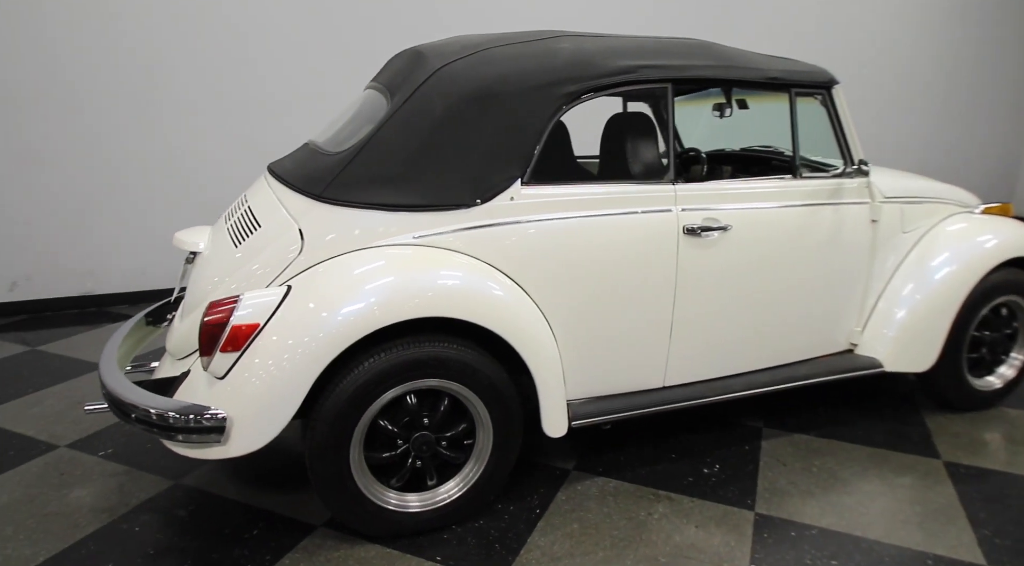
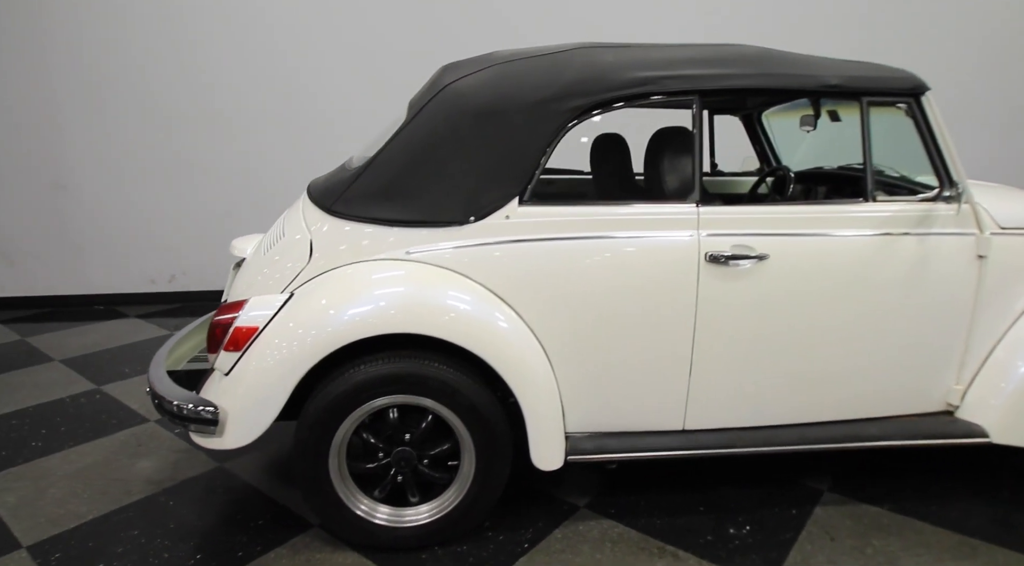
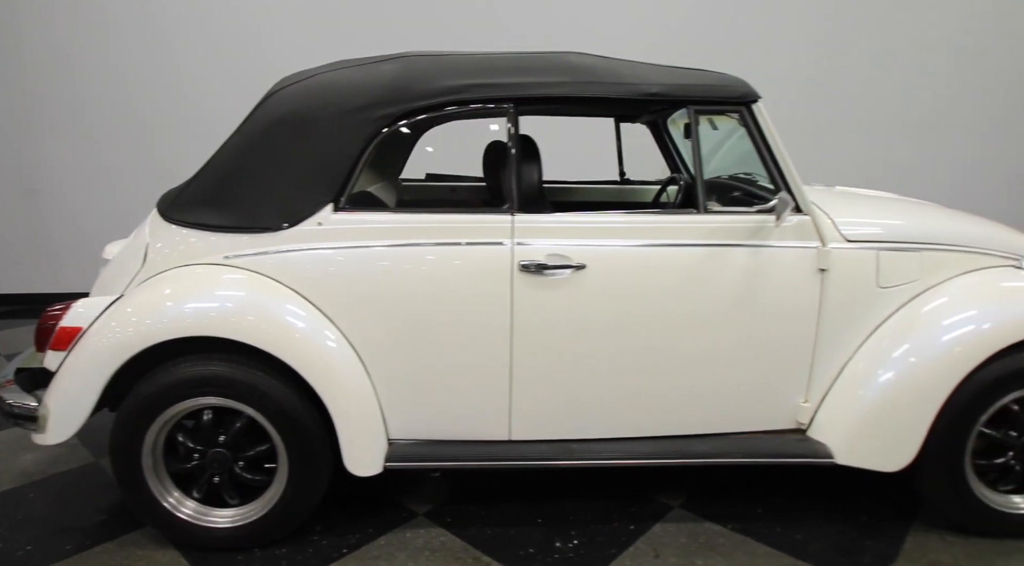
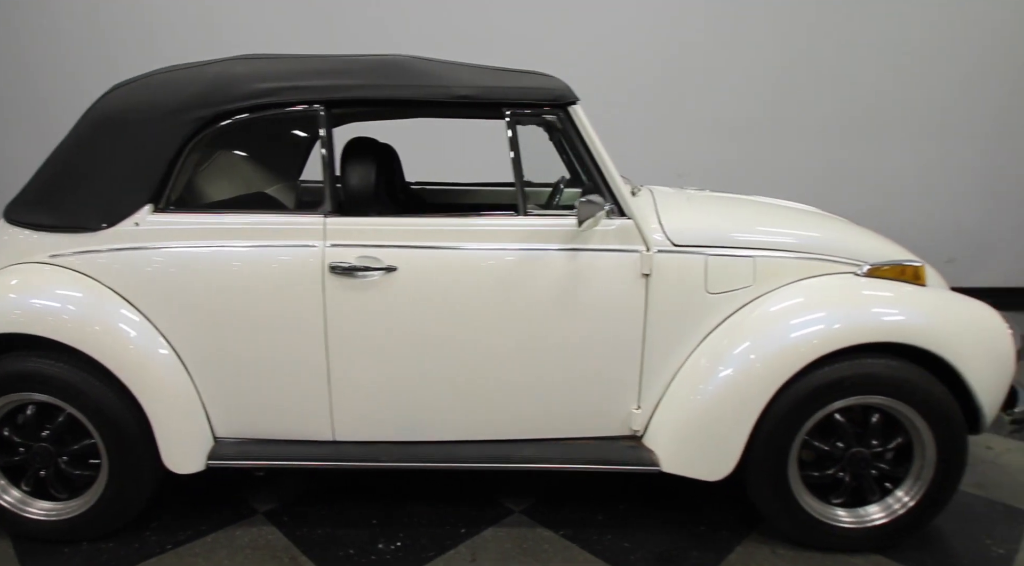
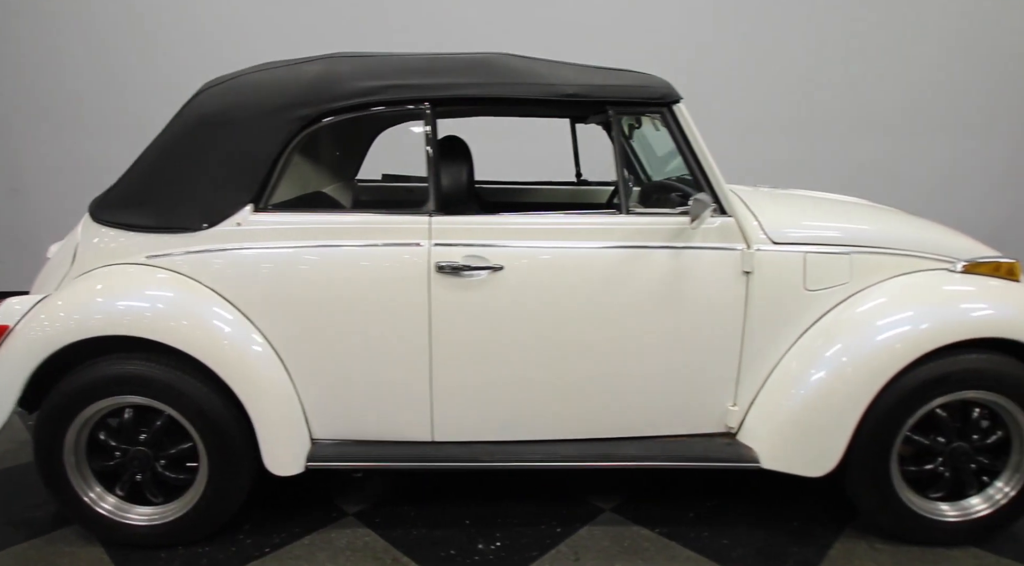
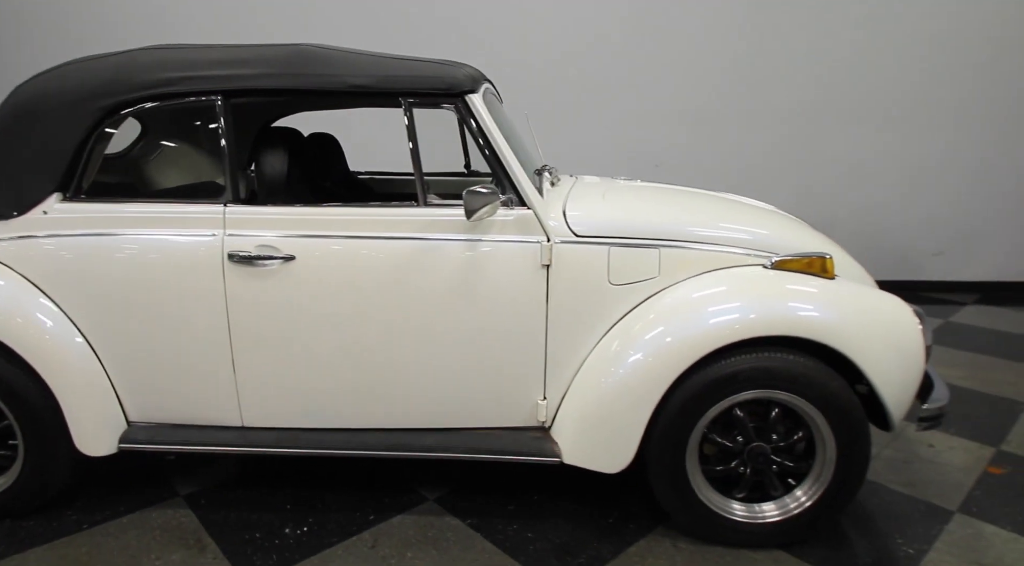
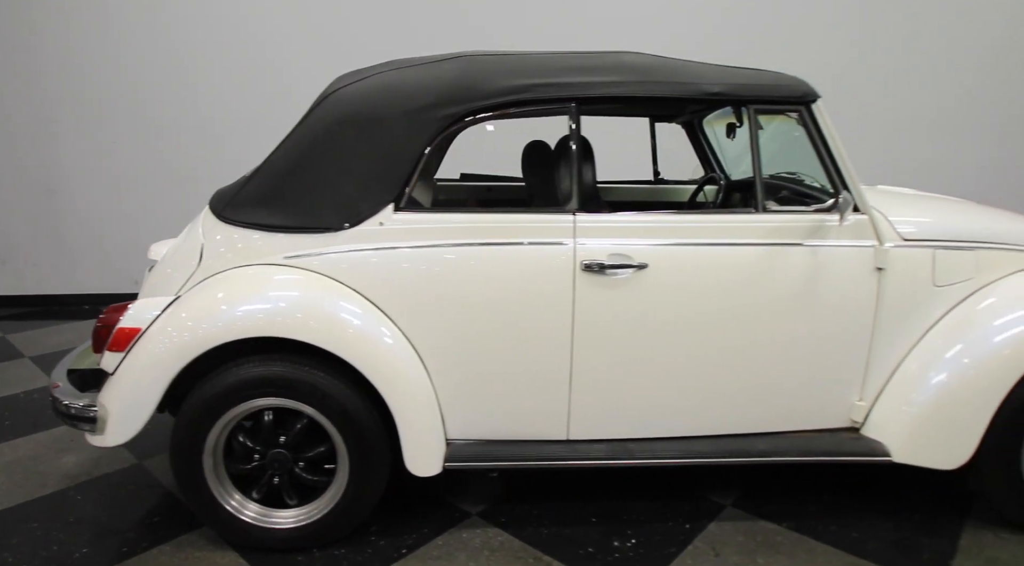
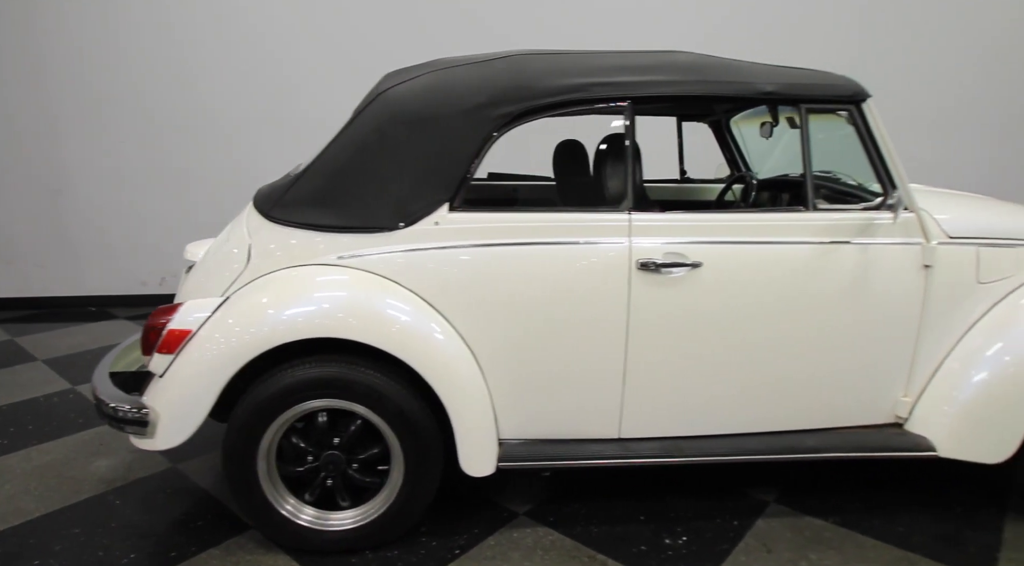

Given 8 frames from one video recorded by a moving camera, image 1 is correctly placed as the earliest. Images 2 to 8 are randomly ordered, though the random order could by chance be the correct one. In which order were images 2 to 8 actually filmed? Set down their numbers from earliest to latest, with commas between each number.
2, 8, 7, 3, 5, 4, 6
